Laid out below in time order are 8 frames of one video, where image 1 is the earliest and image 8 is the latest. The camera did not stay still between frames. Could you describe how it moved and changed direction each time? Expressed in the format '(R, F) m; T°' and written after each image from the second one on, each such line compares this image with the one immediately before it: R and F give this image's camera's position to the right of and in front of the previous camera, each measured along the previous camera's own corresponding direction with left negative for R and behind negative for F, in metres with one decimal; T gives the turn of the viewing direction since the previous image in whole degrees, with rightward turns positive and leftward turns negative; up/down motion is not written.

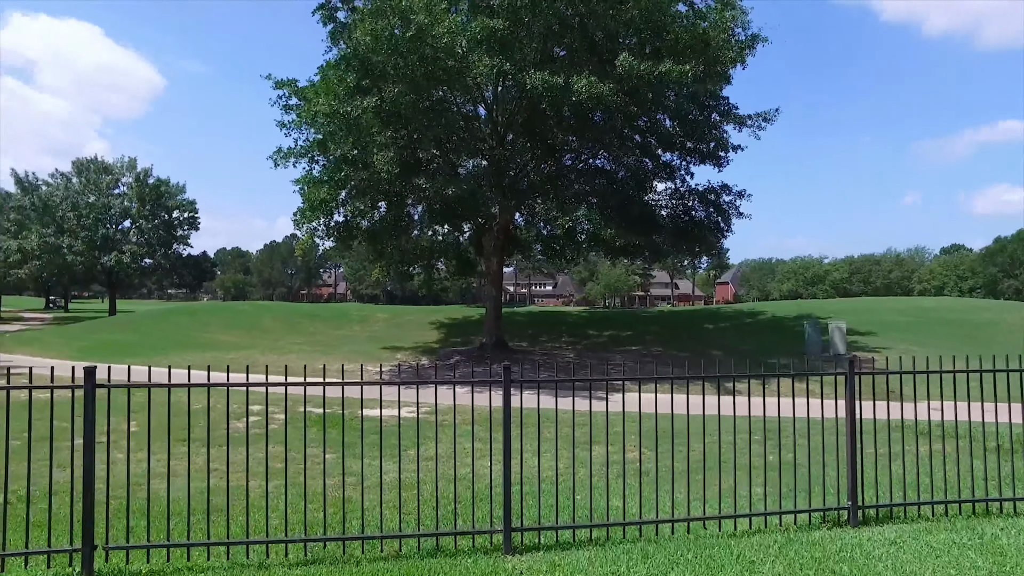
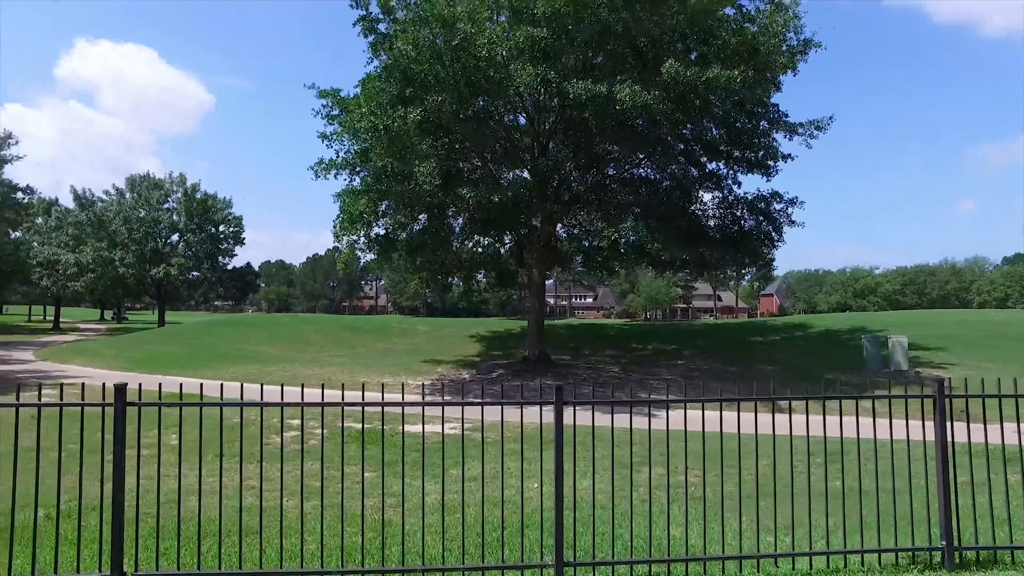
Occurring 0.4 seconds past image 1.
(-0.1, +0.3) m; -3°
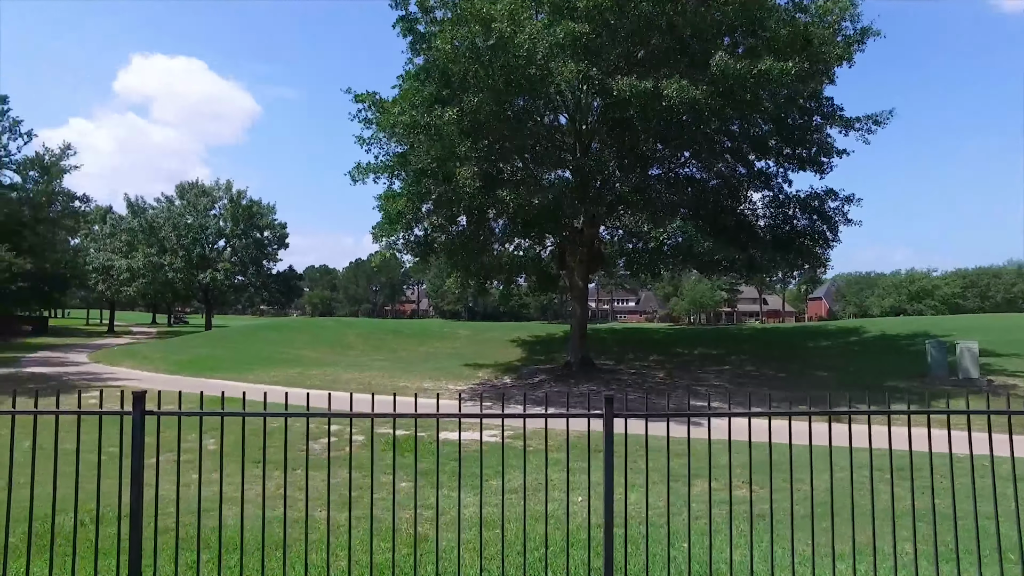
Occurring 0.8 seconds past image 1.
(0.0, +0.3) m; -3°
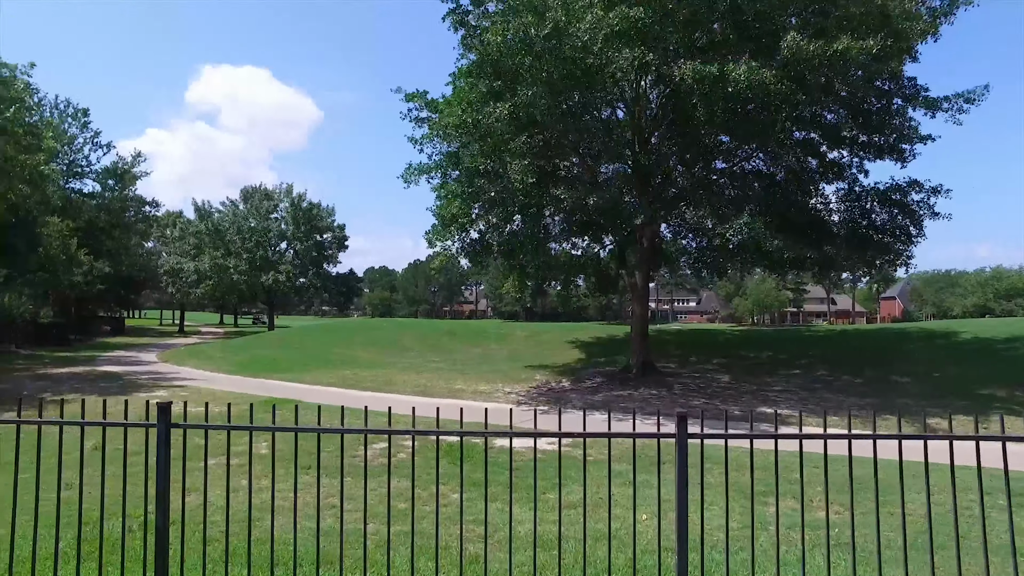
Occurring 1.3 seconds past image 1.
(0.0, +0.5) m; -5°
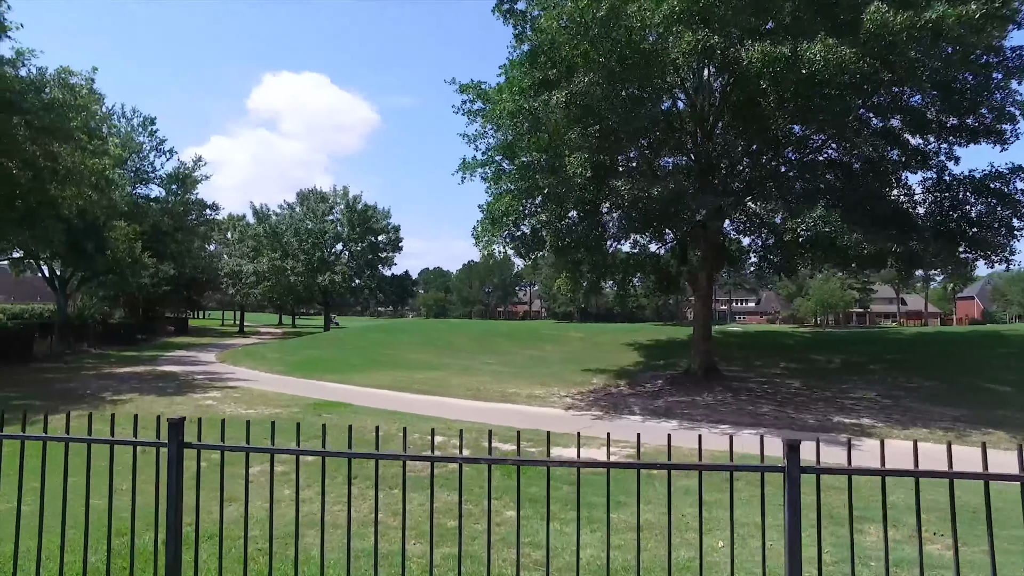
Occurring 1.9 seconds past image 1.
(0.0, +0.6) m; -4°
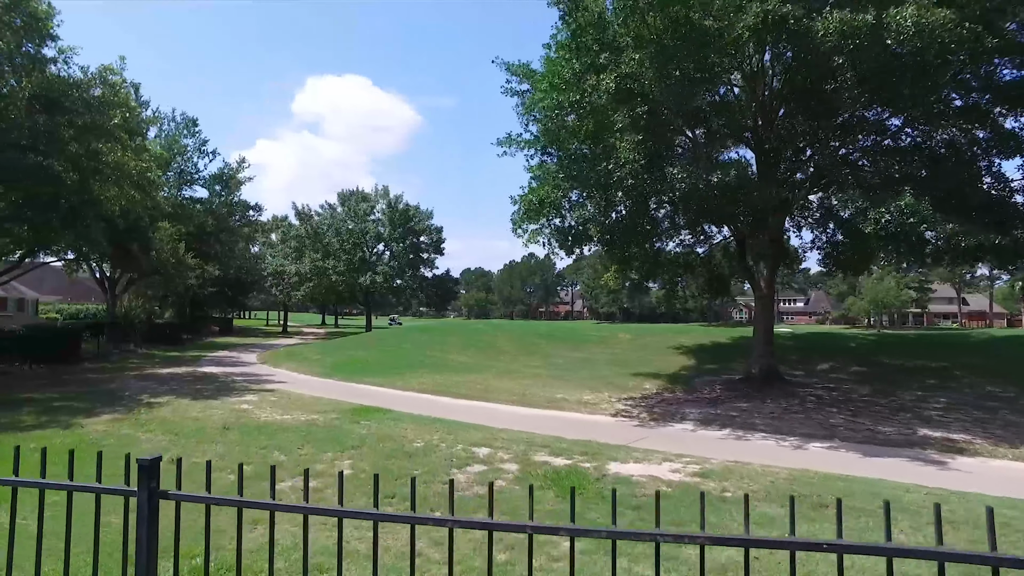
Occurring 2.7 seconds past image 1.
(-0.1, +0.9) m; -3°
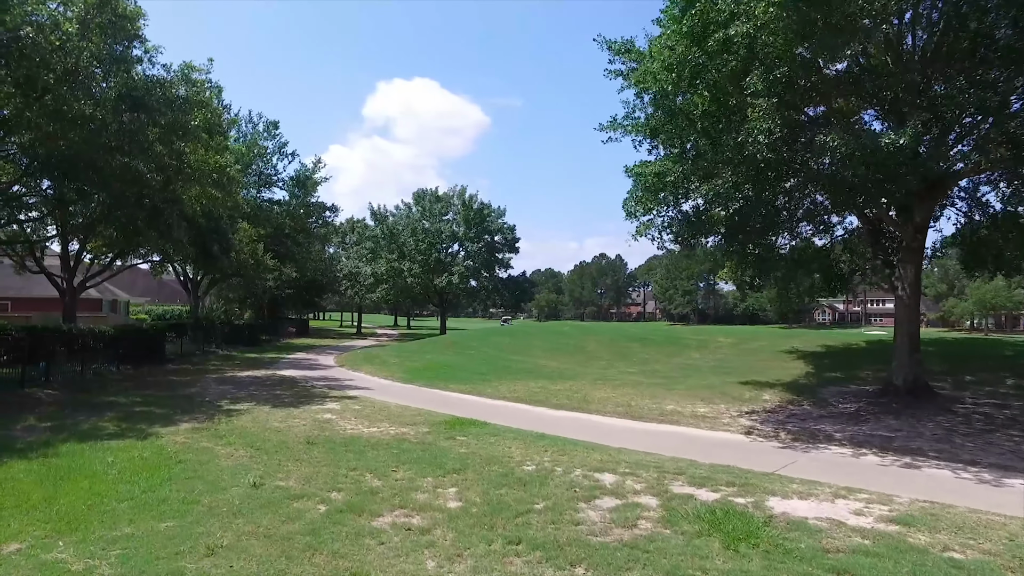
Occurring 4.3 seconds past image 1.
(-0.8, +1.5) m; -5°
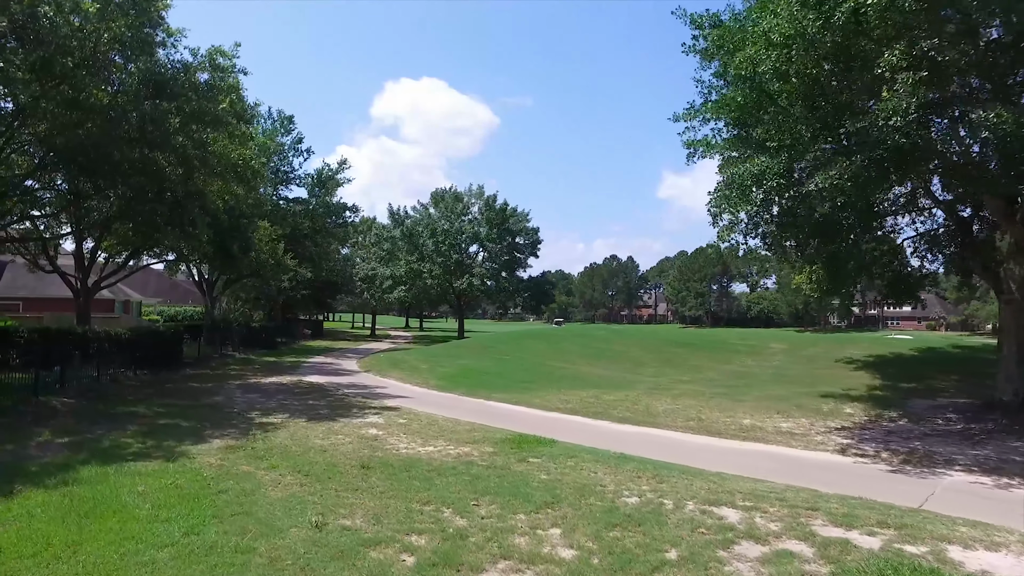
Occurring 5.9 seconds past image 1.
(-1.1, +1.4) m; 0°
